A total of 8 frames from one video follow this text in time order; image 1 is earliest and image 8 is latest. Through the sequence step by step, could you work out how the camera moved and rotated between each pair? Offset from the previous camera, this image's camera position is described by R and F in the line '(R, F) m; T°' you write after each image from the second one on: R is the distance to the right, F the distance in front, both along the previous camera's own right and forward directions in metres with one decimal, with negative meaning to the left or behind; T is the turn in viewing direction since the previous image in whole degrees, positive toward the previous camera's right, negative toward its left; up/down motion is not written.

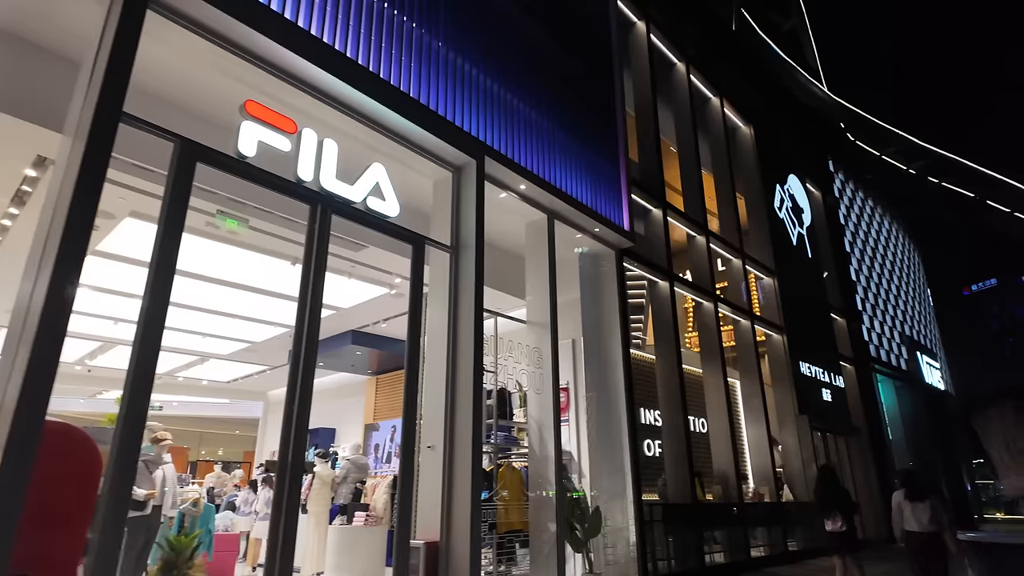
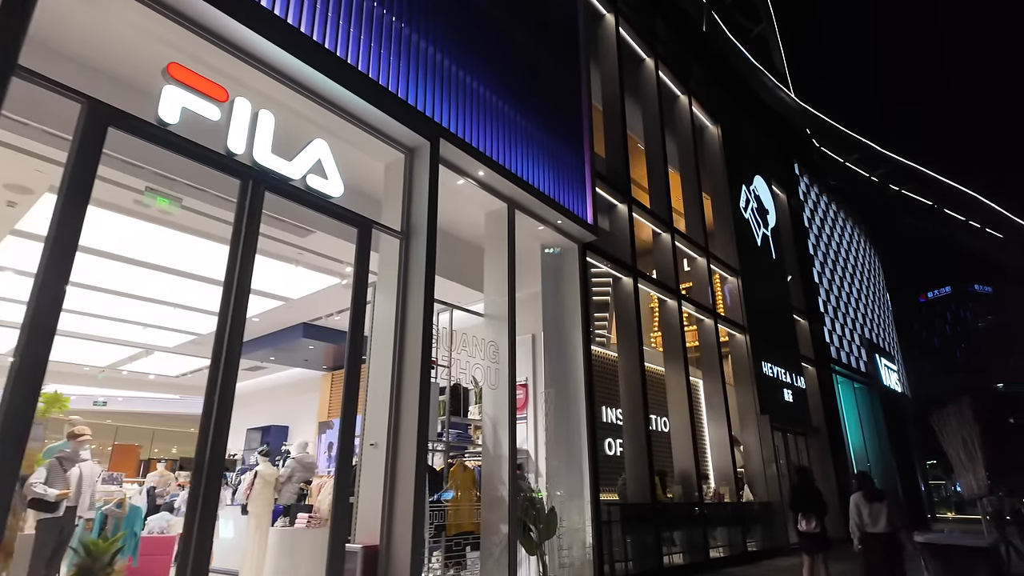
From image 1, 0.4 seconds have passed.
(+0.1, +0.2) m; +3°
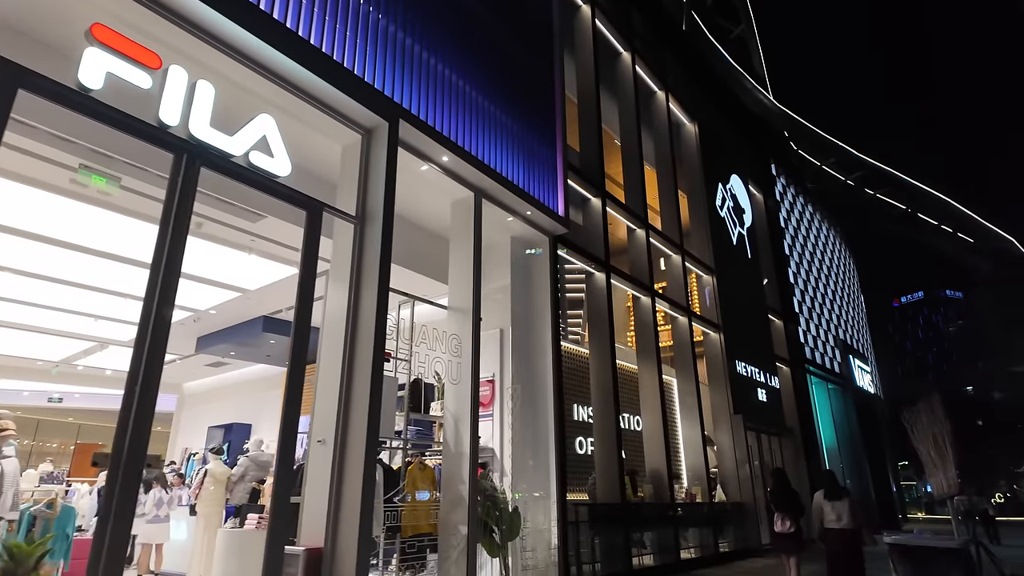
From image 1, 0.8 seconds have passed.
(+0.1, +0.2) m; +2°
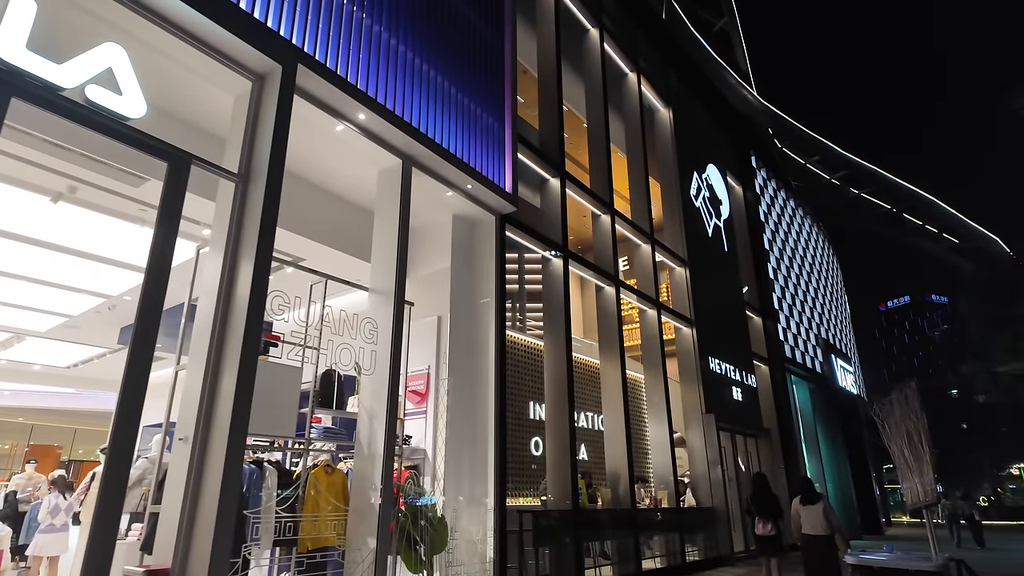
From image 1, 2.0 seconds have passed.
(+0.4, +0.5) m; +1°
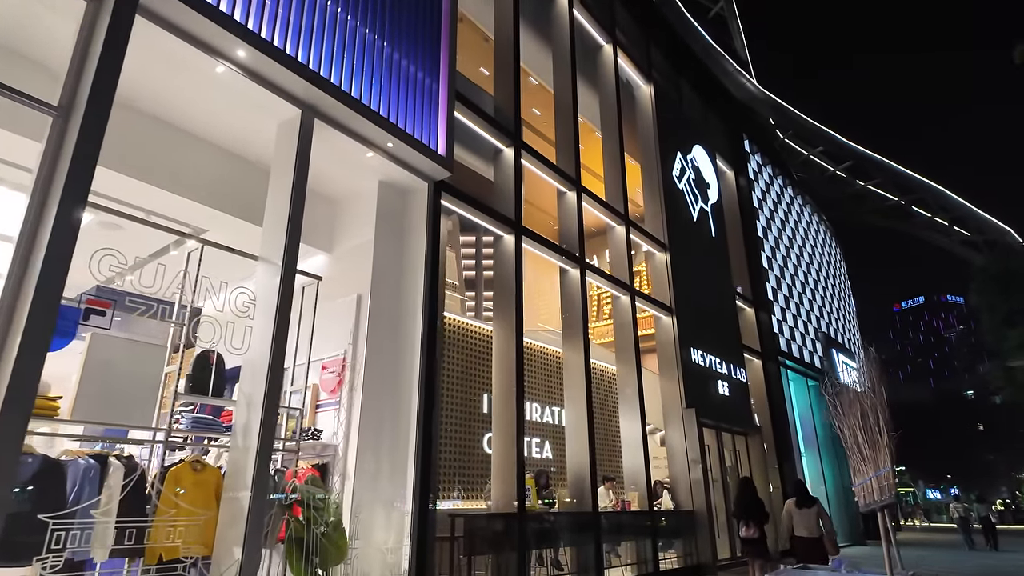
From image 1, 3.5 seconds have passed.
(+0.5, +0.5) m; -1°
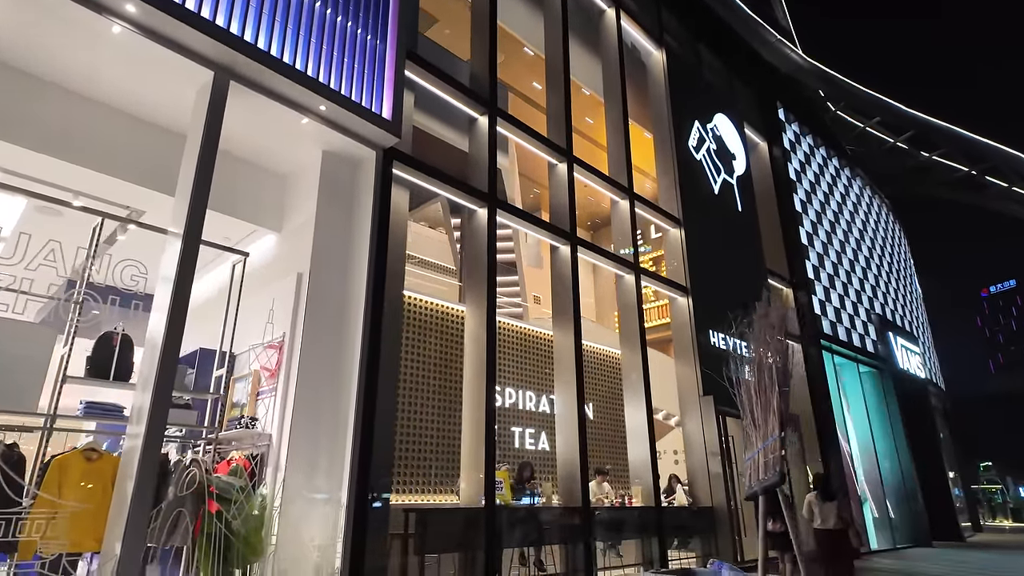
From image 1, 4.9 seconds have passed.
(+0.6, +0.4) m; -6°
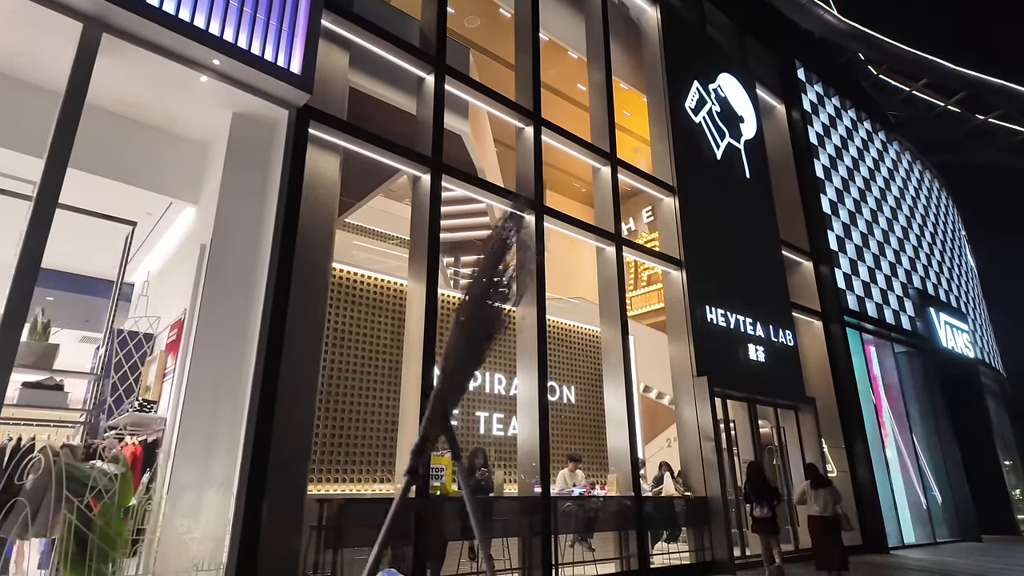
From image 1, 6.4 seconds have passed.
(+0.7, +0.4) m; -4°
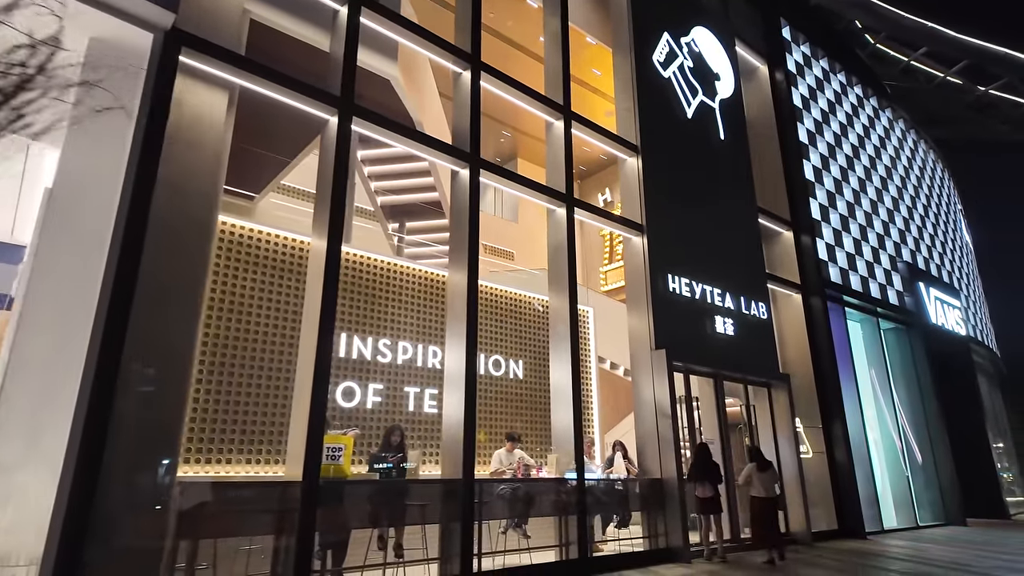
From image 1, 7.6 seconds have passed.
(+0.5, +0.5) m; 0°
